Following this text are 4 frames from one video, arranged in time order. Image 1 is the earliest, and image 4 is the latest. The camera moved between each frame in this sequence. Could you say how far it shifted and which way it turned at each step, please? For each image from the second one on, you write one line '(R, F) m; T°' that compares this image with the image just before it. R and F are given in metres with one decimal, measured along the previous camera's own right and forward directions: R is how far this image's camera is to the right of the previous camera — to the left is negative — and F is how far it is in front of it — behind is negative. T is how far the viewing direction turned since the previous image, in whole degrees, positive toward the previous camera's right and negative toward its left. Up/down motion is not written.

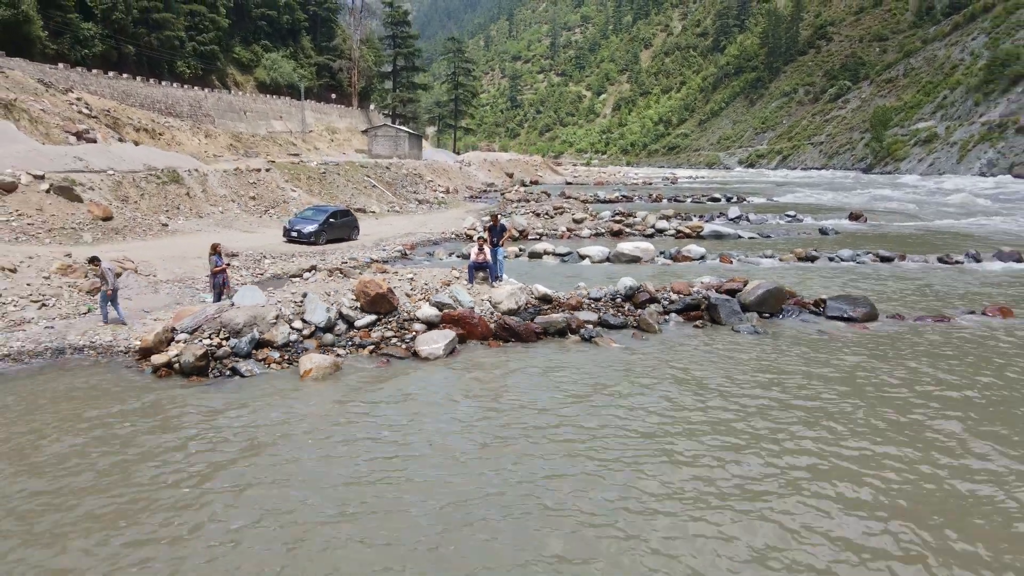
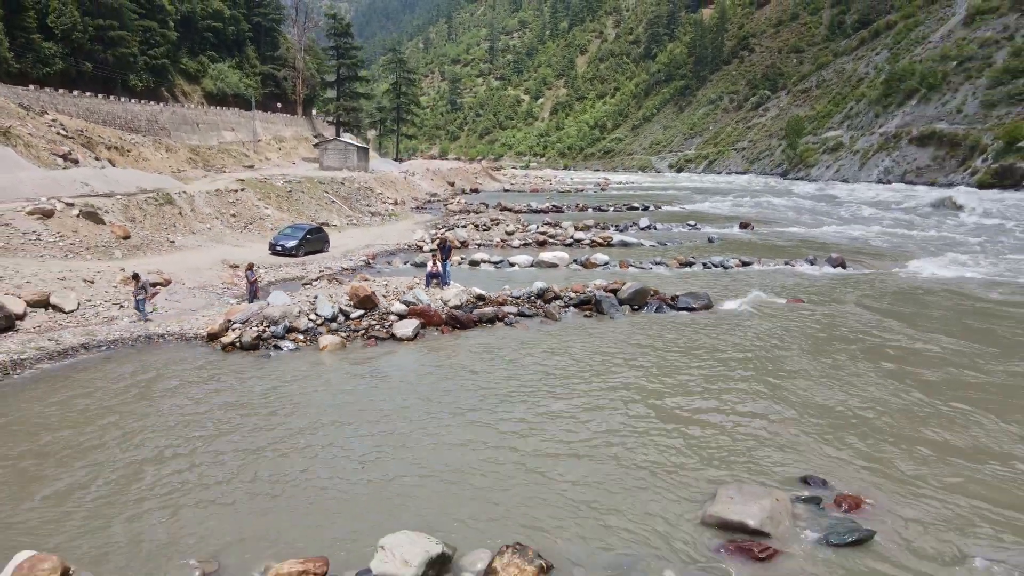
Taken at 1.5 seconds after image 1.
(-0.1, -3.6) m; +5°
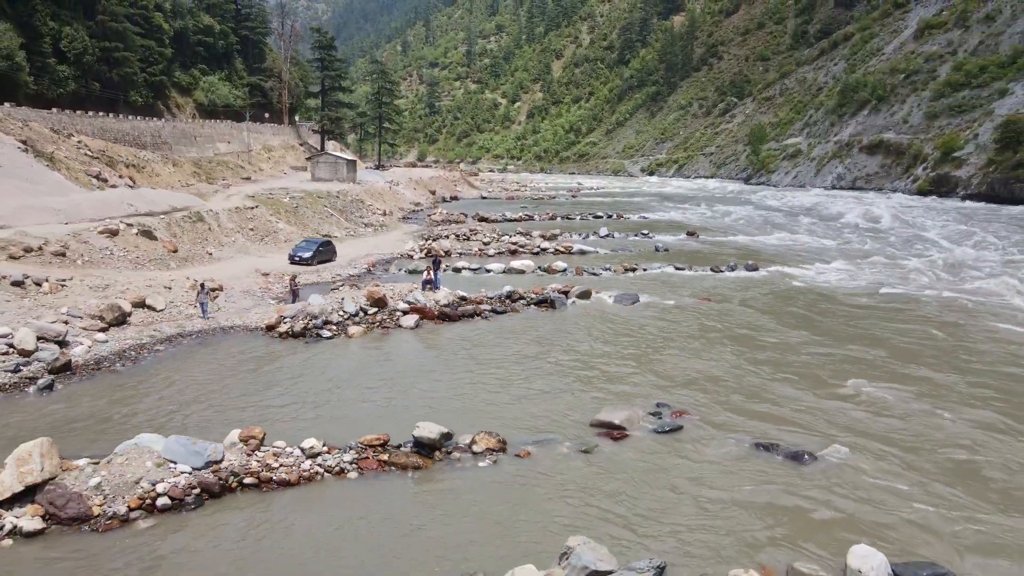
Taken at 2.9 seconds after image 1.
(+0.1, -4.0) m; +2°
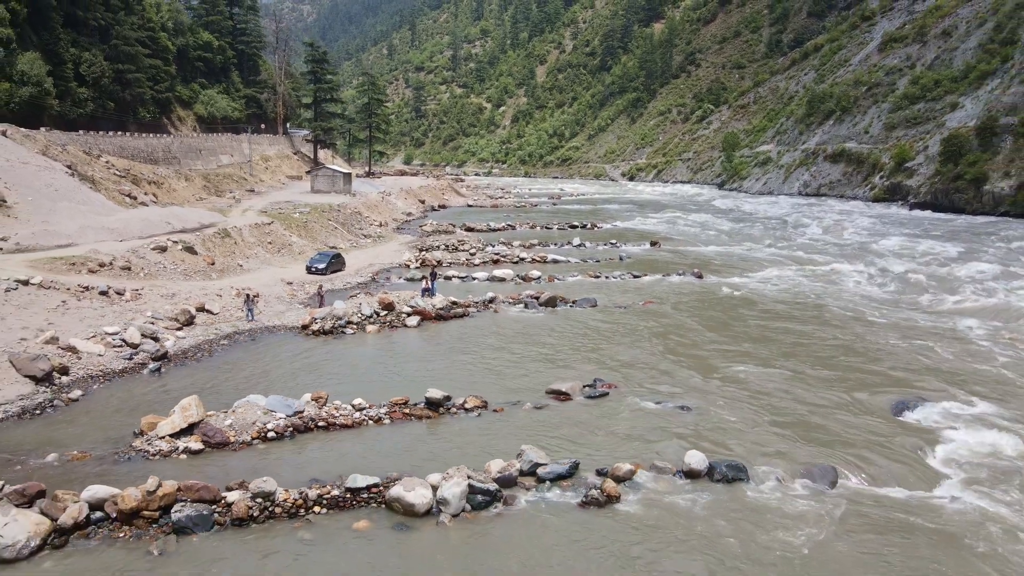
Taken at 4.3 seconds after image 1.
(+0.1, -4.0) m; +1°
